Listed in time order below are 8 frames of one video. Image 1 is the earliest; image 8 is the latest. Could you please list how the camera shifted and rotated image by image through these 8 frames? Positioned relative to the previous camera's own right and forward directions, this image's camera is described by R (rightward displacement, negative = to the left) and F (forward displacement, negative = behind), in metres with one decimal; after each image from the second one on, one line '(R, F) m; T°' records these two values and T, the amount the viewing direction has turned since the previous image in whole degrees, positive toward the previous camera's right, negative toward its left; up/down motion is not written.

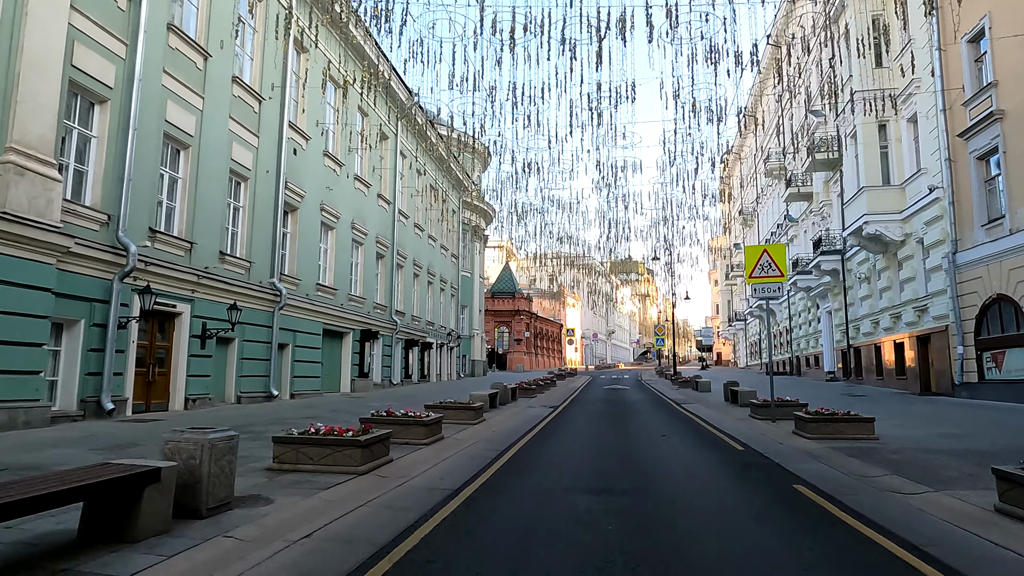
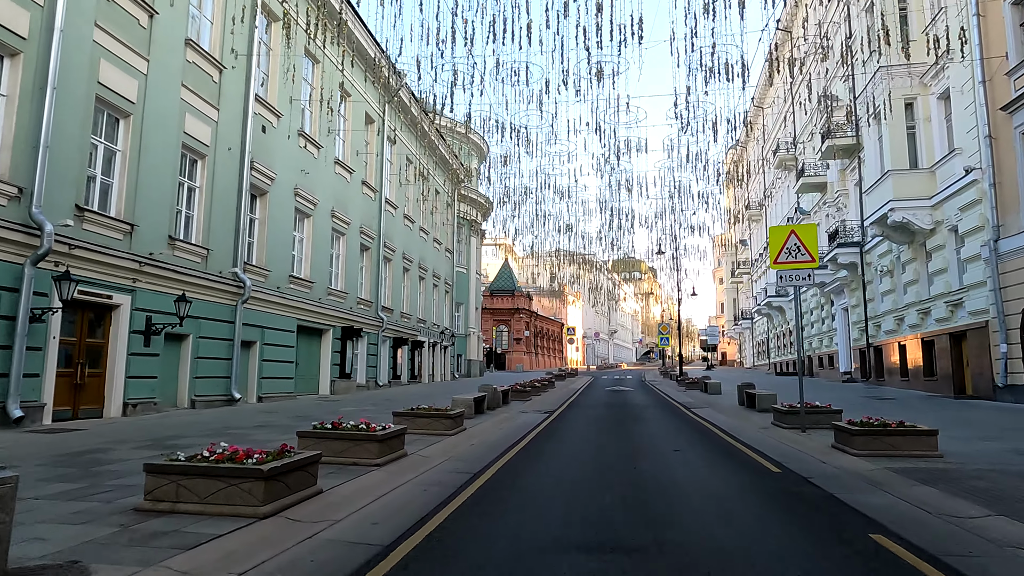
(+0.2, +1.6) m; 0°
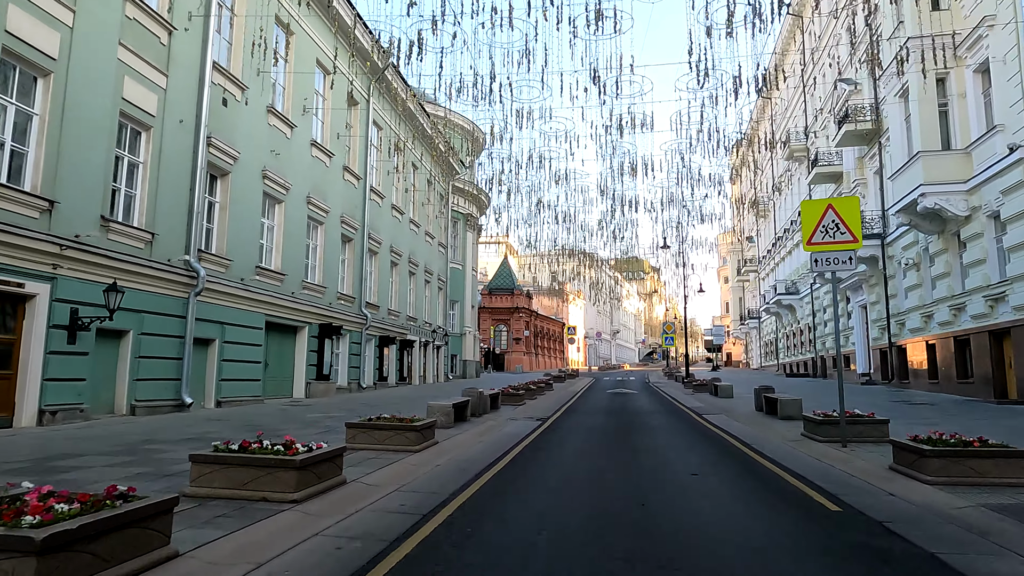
(+0.3, +1.6) m; 0°
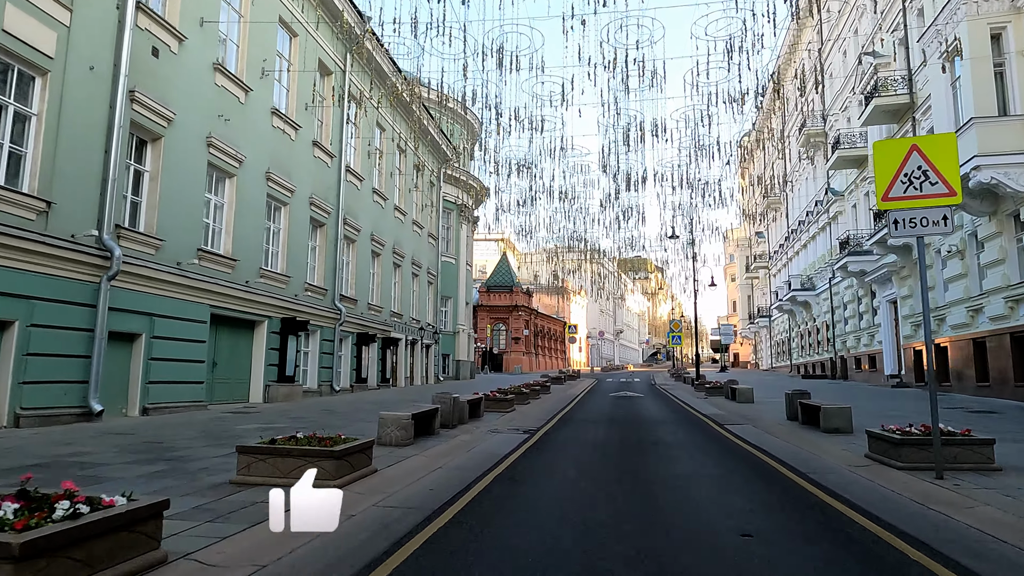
(+0.3, +2.1) m; 0°
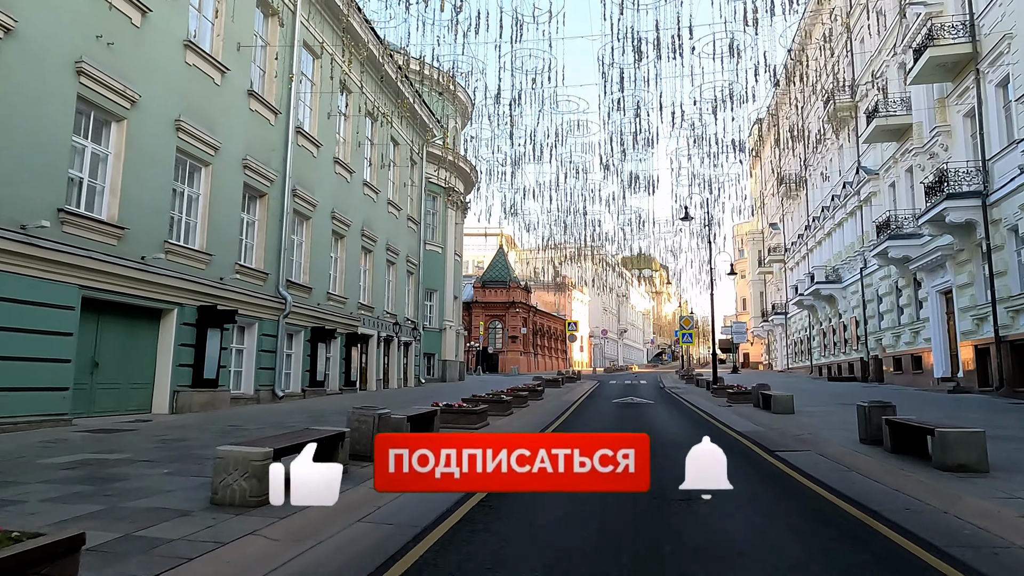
(+0.5, +3.2) m; 0°
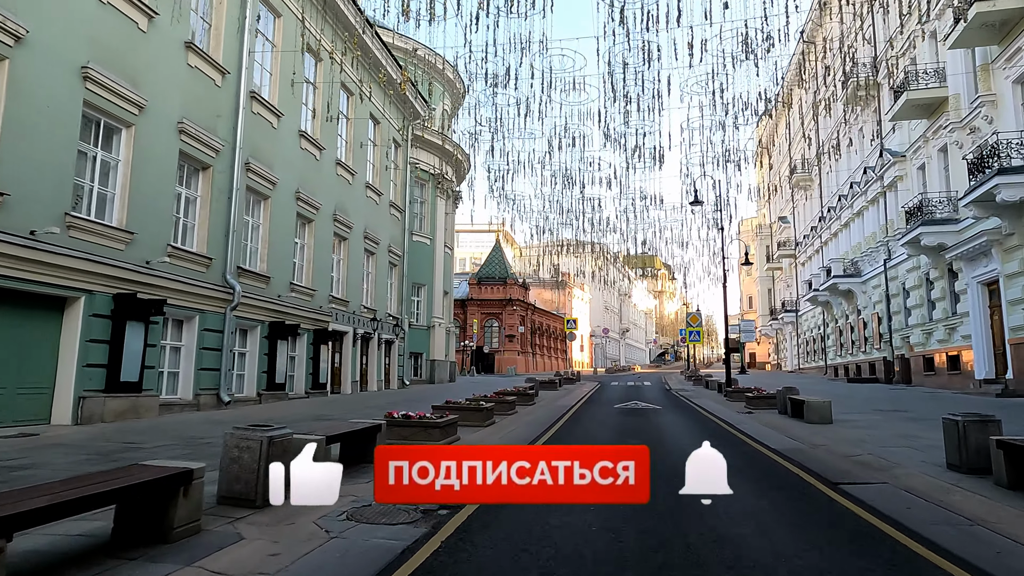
(+0.3, +2.1) m; 0°
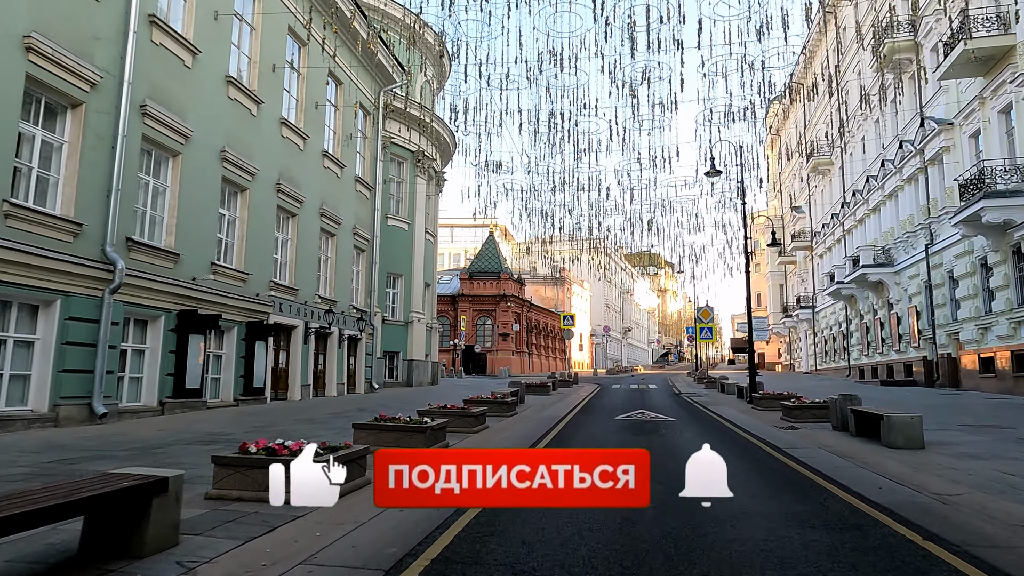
(+0.5, +3.0) m; 0°
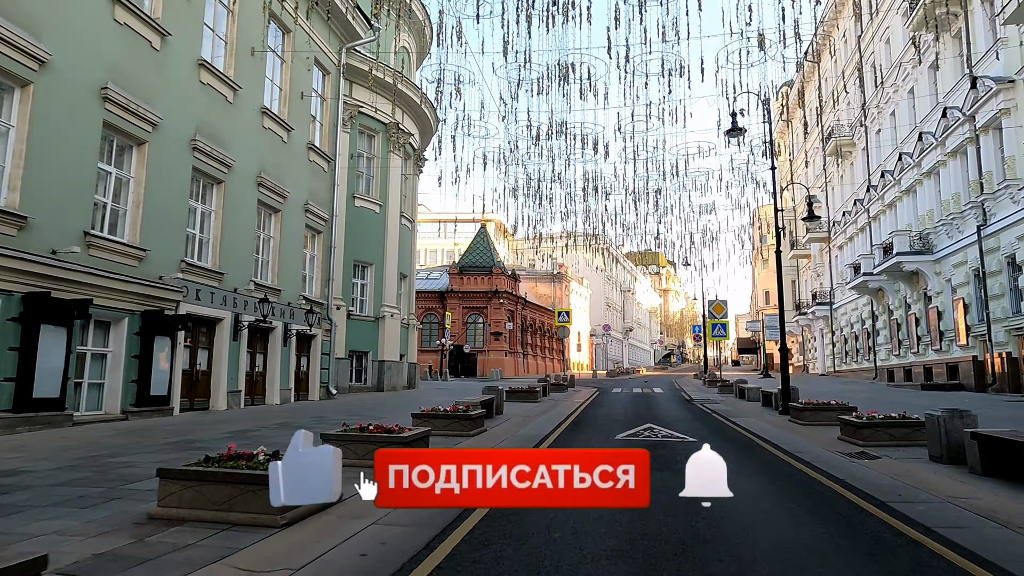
(+0.5, +3.0) m; 0°
